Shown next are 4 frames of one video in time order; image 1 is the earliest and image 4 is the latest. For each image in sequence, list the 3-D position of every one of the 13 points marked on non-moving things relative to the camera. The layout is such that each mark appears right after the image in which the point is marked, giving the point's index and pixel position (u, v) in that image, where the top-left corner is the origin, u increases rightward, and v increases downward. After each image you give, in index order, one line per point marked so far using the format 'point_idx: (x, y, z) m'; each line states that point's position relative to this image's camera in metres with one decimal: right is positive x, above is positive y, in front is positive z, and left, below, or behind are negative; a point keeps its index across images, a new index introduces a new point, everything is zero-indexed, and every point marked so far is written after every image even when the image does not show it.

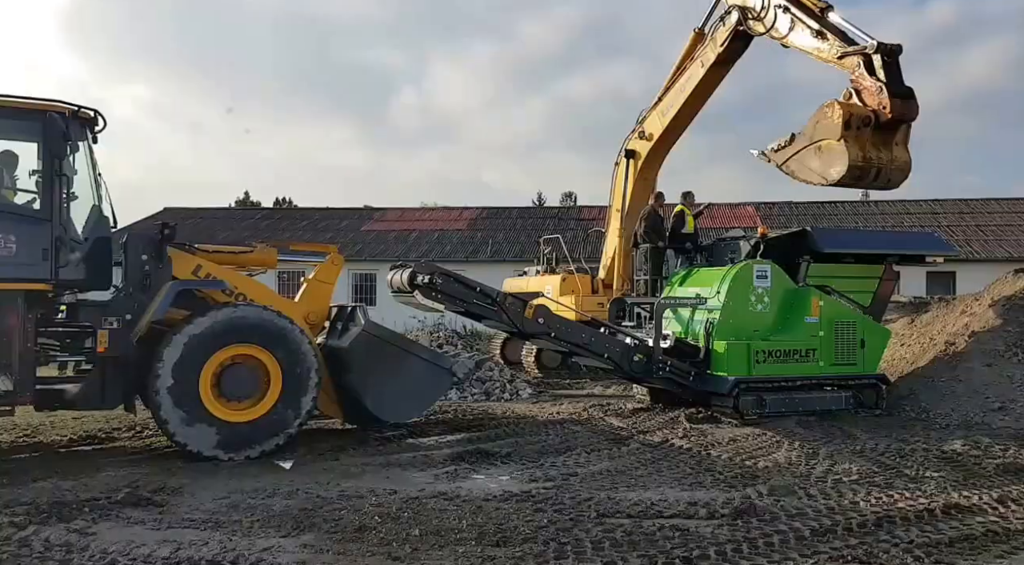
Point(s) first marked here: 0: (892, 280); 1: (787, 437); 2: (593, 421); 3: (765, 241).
0: (+4.5, 0.0, +9.8) m
1: (+2.6, -1.5, +7.8) m
2: (+0.9, -1.5, +8.6) m
3: (+2.9, +0.5, +9.2) m
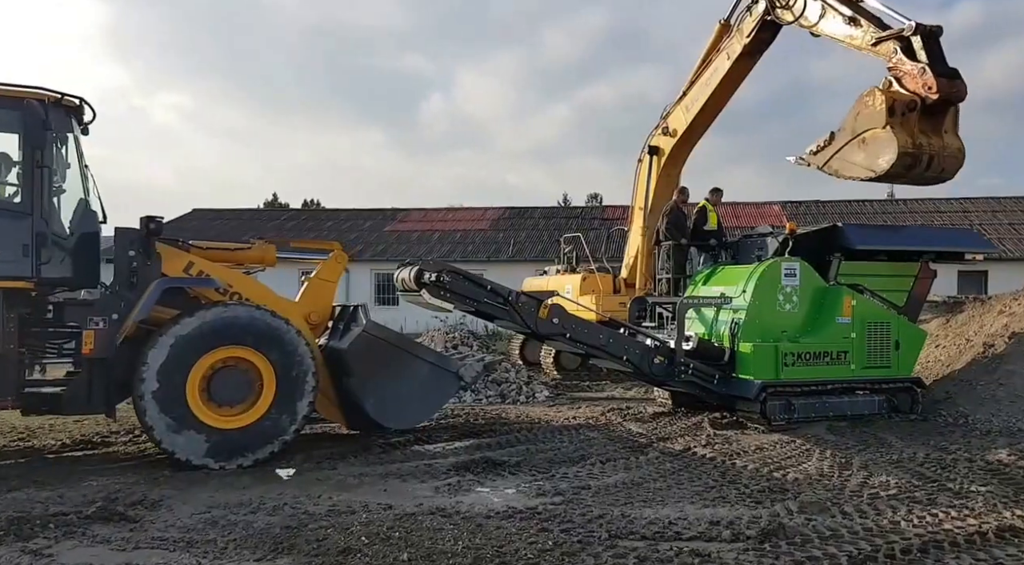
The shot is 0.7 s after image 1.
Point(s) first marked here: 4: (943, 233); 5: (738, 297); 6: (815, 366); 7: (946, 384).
0: (+4.7, 0.0, +9.2) m
1: (+2.7, -1.5, +7.3) m
2: (+1.0, -1.4, +8.1) m
3: (+3.0, +0.5, +8.7) m
4: (+4.8, +0.5, +9.0) m
5: (+2.4, -0.1, +8.5) m
6: (+3.1, -0.9, +8.4) m
7: (+4.9, -1.2, +9.2) m
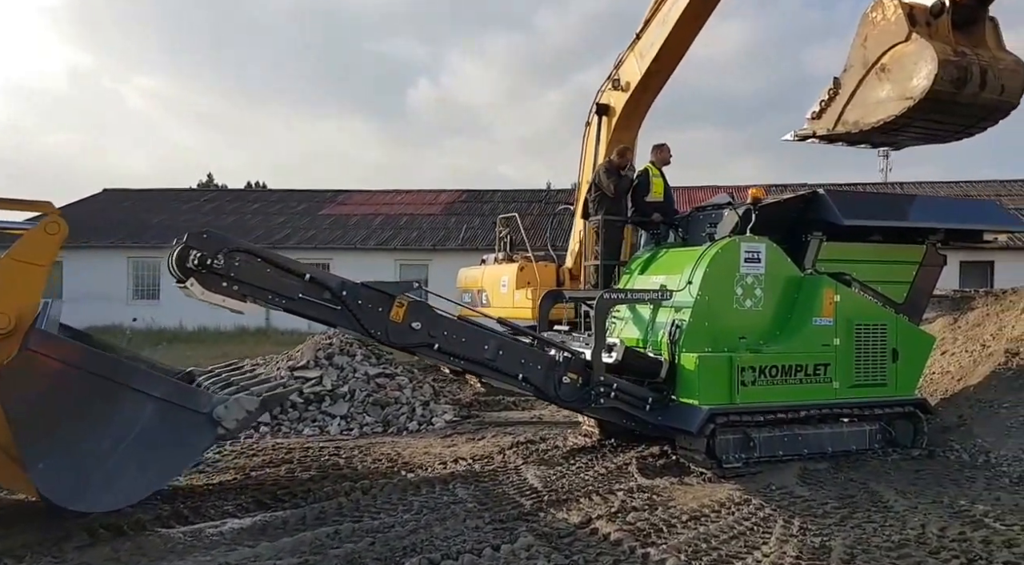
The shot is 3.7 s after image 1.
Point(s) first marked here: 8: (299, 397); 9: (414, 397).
0: (+3.6, +0.1, +6.9) m
1: (+1.6, -1.4, +5.0) m
2: (-0.1, -1.4, +5.9) m
3: (+1.9, +0.6, +6.4) m
4: (+3.7, +0.6, +6.7) m
5: (+1.3, -0.1, +6.2) m
6: (+2.1, -0.8, +6.2) m
7: (+3.8, -1.1, +7.0) m
8: (-2.1, -1.1, +8.0) m
9: (-1.0, -1.2, +8.5) m
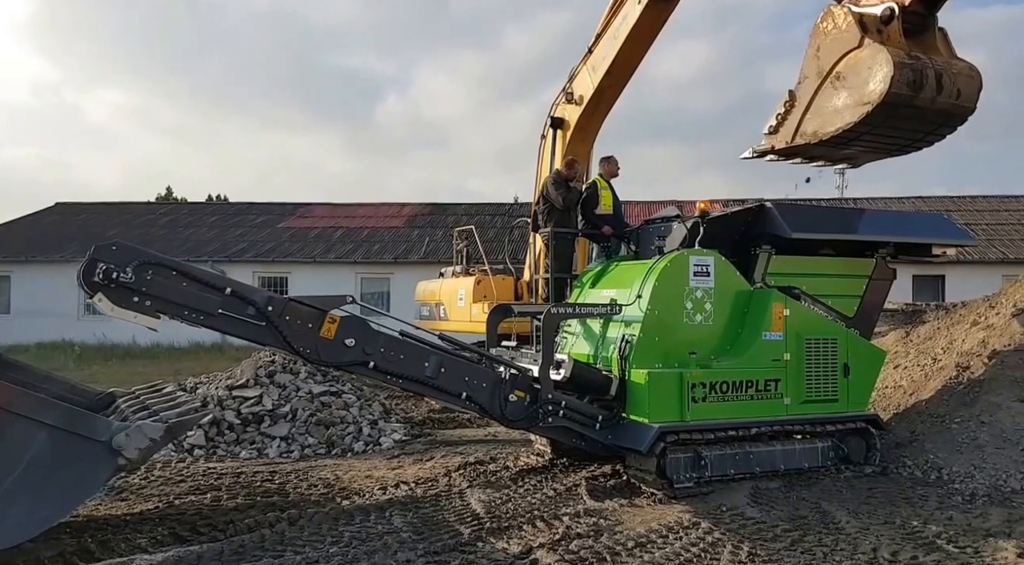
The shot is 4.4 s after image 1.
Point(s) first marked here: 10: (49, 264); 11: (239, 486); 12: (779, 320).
0: (+3.1, 0.0, +6.8) m
1: (+1.3, -1.5, +4.8) m
2: (-0.5, -1.5, +5.6) m
3: (+1.5, +0.5, +6.3) m
4: (+3.3, +0.5, +6.6) m
5: (+0.9, -0.2, +6.1) m
6: (+1.6, -0.9, +6.0) m
7: (+3.3, -1.1, +6.8) m
8: (-2.6, -1.3, +7.7) m
9: (-1.5, -1.3, +8.2) m
10: (-11.1, +0.4, +19.6) m
11: (-2.0, -1.4, +5.8) m
12: (+2.0, -0.3, +6.1) m
